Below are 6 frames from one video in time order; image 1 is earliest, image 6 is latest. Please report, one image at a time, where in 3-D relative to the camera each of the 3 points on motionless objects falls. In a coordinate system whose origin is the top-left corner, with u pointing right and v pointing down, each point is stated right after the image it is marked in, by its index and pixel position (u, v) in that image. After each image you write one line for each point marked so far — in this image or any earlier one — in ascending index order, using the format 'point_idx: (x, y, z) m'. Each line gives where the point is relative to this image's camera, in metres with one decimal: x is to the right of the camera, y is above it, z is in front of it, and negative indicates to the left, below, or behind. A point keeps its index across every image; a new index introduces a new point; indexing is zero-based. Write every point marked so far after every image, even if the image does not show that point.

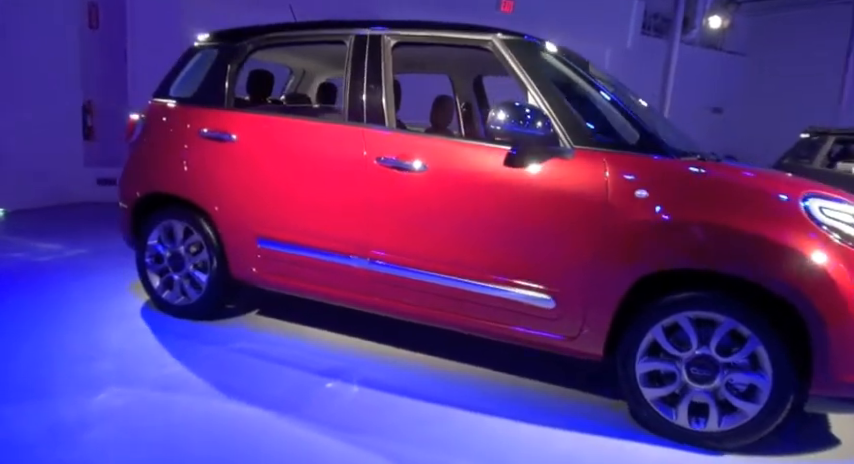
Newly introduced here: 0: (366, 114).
0: (-0.2, +0.6, +2.9) m
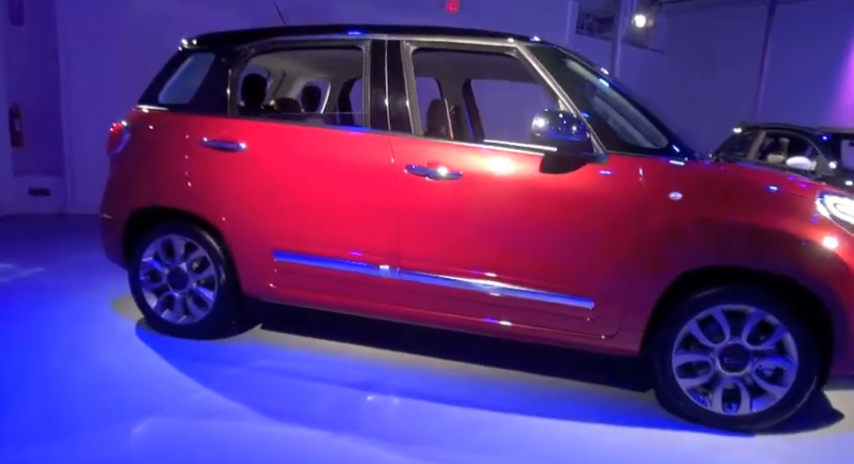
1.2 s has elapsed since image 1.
0: (-0.1, +0.6, +2.8) m
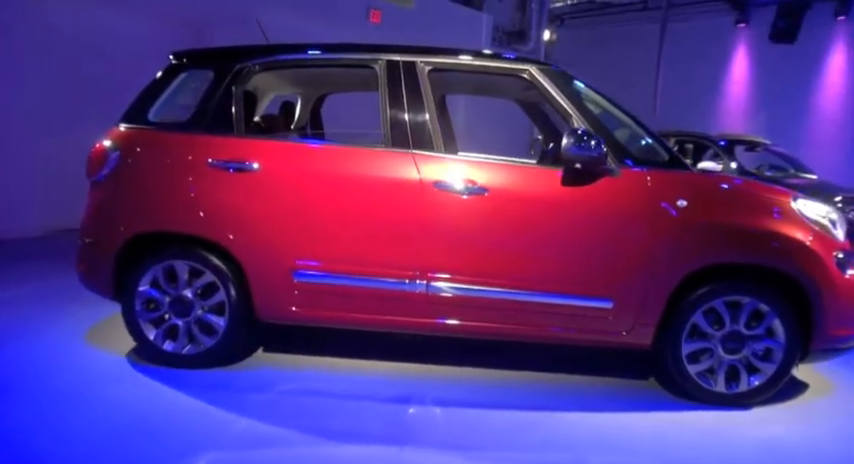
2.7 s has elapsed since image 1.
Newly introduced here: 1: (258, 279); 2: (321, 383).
0: (-0.1, +0.5, +2.9) m
1: (-0.9, -0.2, +2.9) m
2: (-0.5, -0.8, +2.9) m
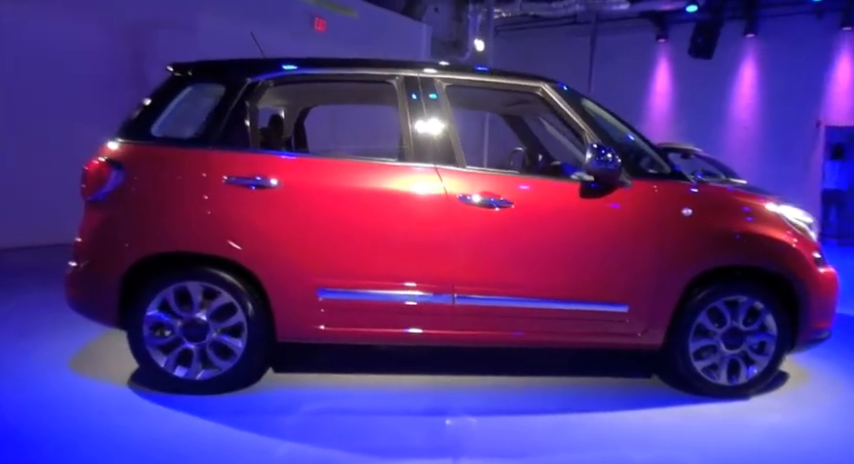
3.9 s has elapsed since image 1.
0: (0.0, +0.4, +3.0) m
1: (-0.8, -0.3, +2.8) m
2: (-0.4, -0.9, +2.8) m
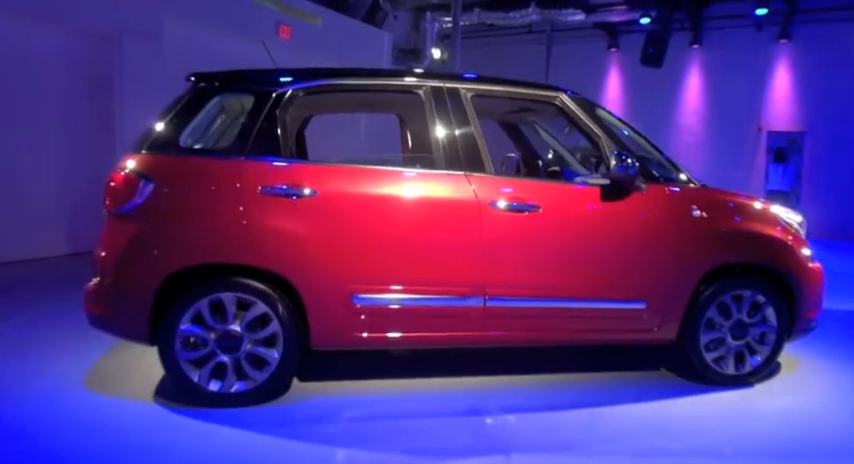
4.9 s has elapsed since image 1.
0: (+0.2, +0.4, +3.0) m
1: (-0.6, -0.4, +2.9) m
2: (-0.2, -0.9, +2.9) m
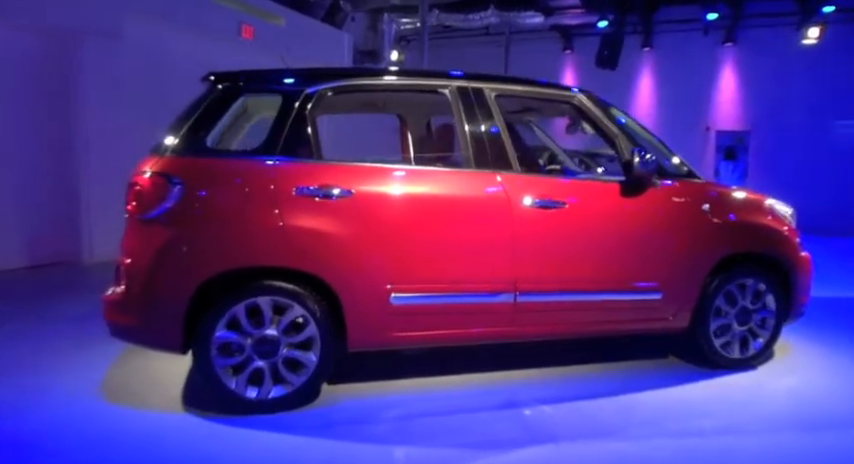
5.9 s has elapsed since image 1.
0: (+0.3, +0.4, +3.1) m
1: (-0.4, -0.4, +2.8) m
2: (0.0, -0.9, +2.9) m
